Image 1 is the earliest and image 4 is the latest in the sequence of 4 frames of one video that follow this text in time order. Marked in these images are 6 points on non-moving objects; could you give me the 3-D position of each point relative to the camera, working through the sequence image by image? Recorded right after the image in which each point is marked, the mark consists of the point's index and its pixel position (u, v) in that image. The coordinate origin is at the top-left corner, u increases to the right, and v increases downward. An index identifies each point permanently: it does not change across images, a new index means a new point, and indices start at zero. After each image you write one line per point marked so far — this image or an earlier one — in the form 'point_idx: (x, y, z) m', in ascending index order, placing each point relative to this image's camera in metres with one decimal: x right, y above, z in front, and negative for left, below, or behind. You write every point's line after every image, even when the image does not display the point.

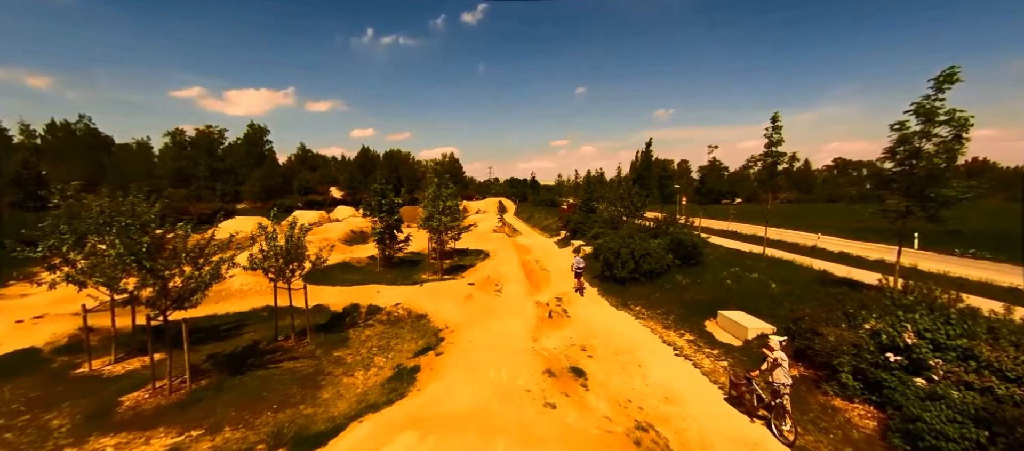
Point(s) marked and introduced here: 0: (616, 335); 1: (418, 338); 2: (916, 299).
0: (+4.8, -5.1, +18.6) m
1: (-4.3, -5.1, +18.3) m
2: (+12.1, -2.2, +12.1) m
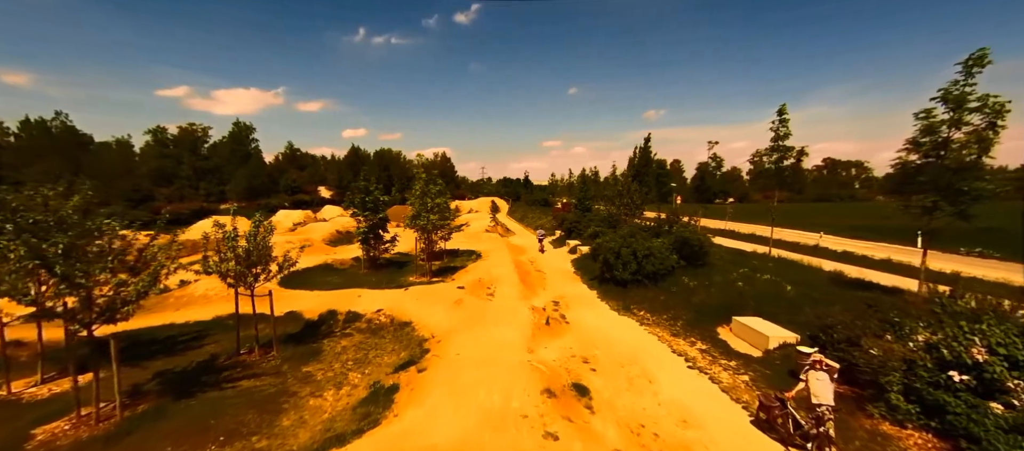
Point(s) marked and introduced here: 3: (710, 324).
0: (+4.5, -5.0, +16.8) m
1: (-4.6, -5.1, +16.3) m
2: (+11.9, -2.1, +10.4) m
3: (+8.7, -4.3, +17.7) m
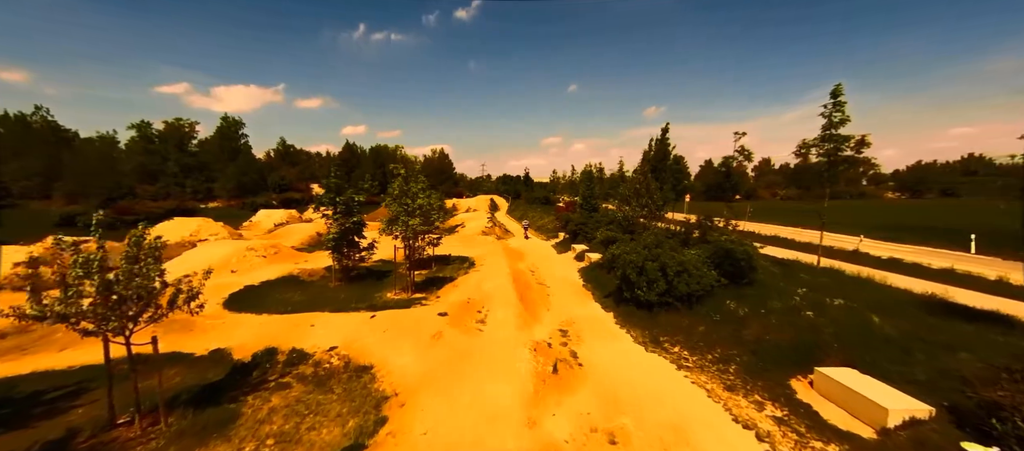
0: (+4.3, -5.4, +12.0) m
1: (-4.7, -5.5, +11.5) m
2: (+11.8, -2.5, +5.6) m
3: (+8.6, -4.7, +12.9) m
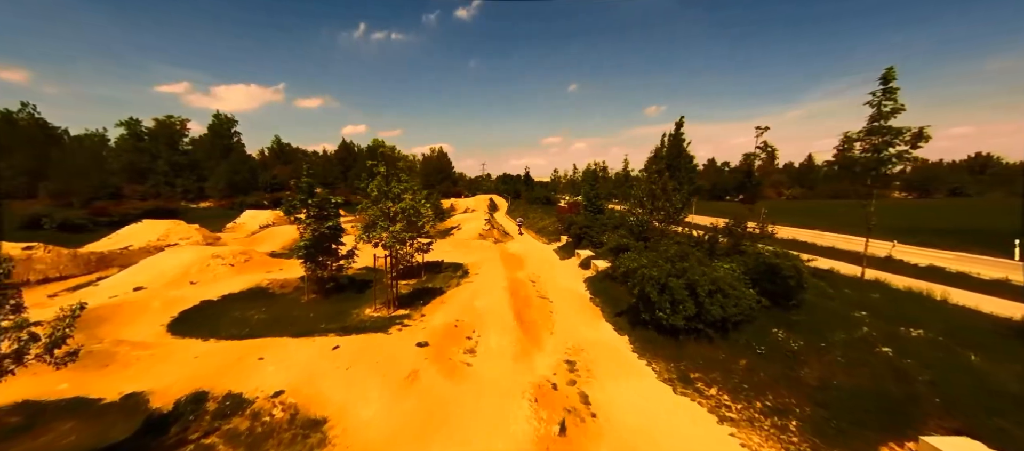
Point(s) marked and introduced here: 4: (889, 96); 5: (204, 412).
0: (+4.1, -5.7, +8.7) m
1: (-4.9, -5.8, +8.3) m
2: (+11.6, -2.9, +2.4) m
3: (+8.4, -5.1, +9.7) m
4: (+18.5, +6.4, +19.8) m
5: (-8.8, -5.3, +11.5) m
